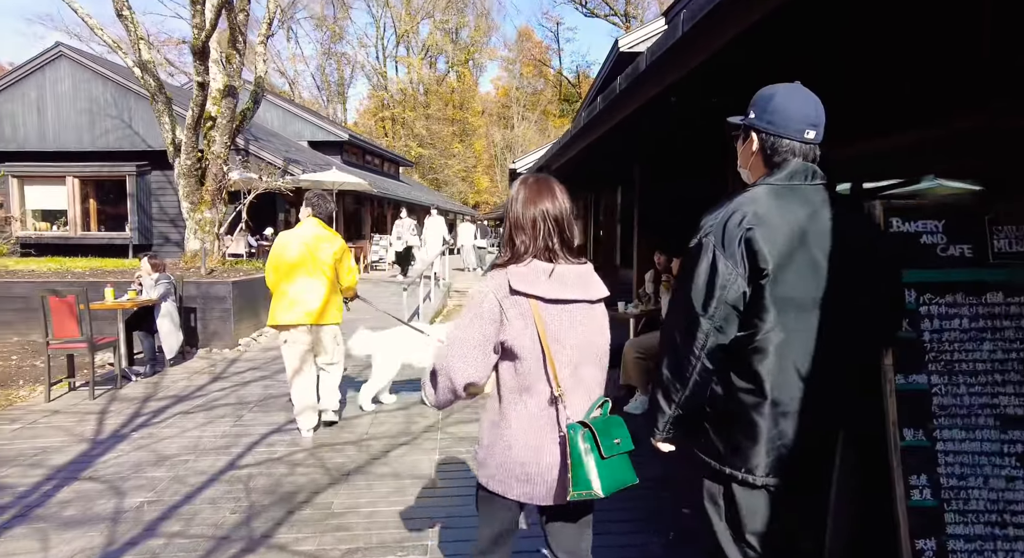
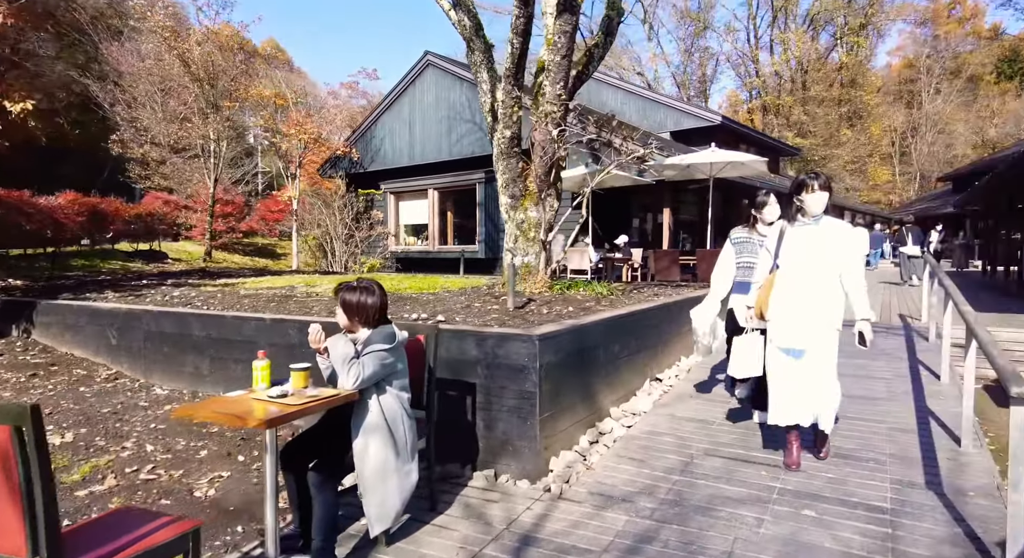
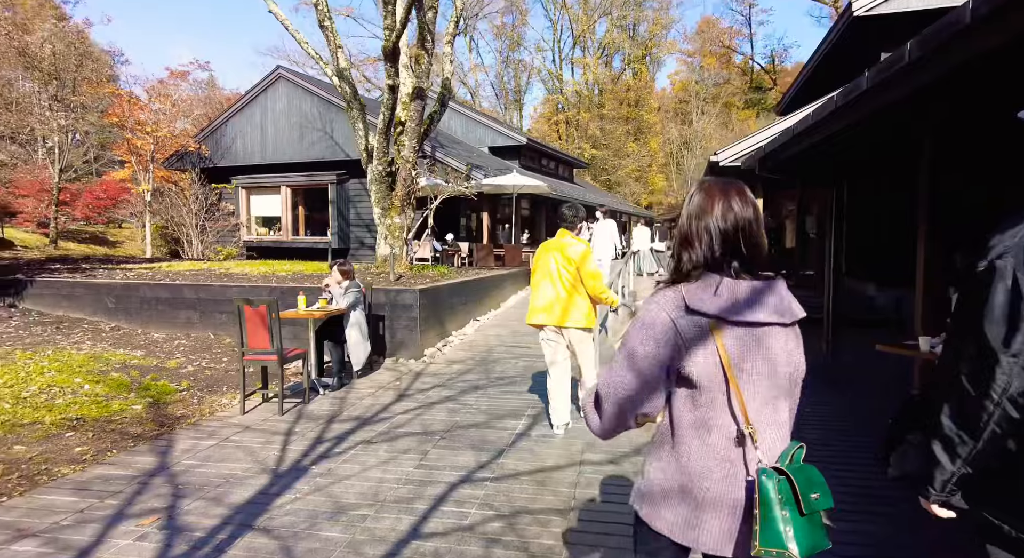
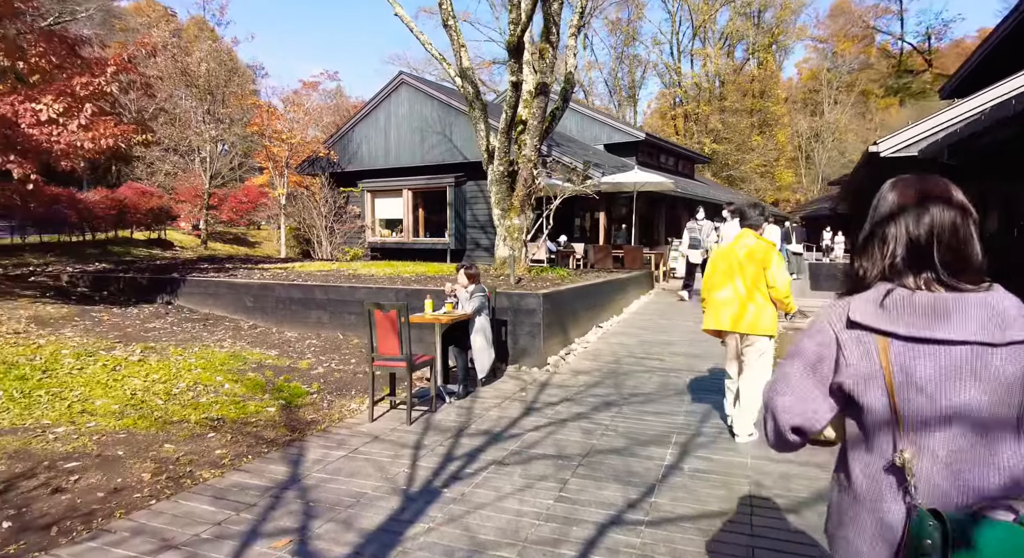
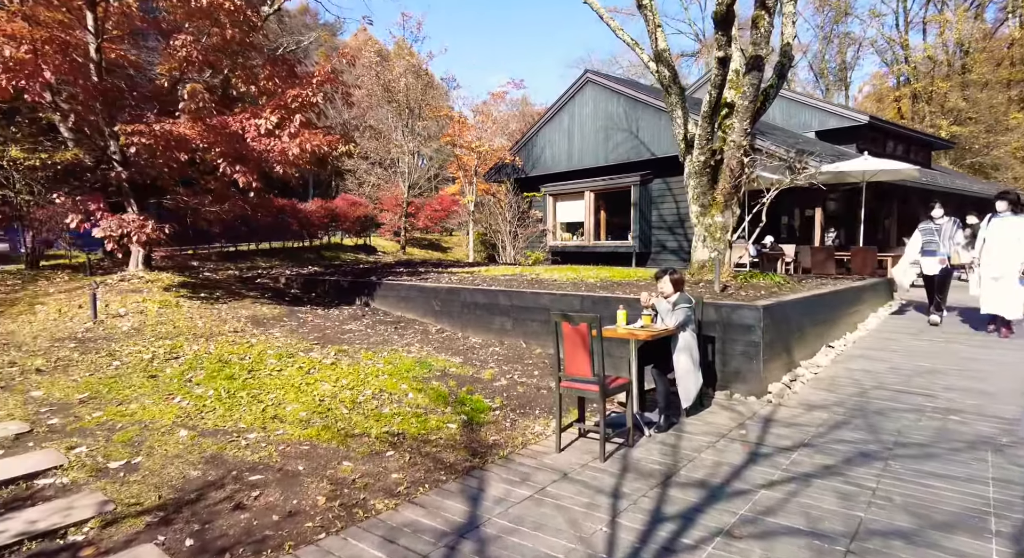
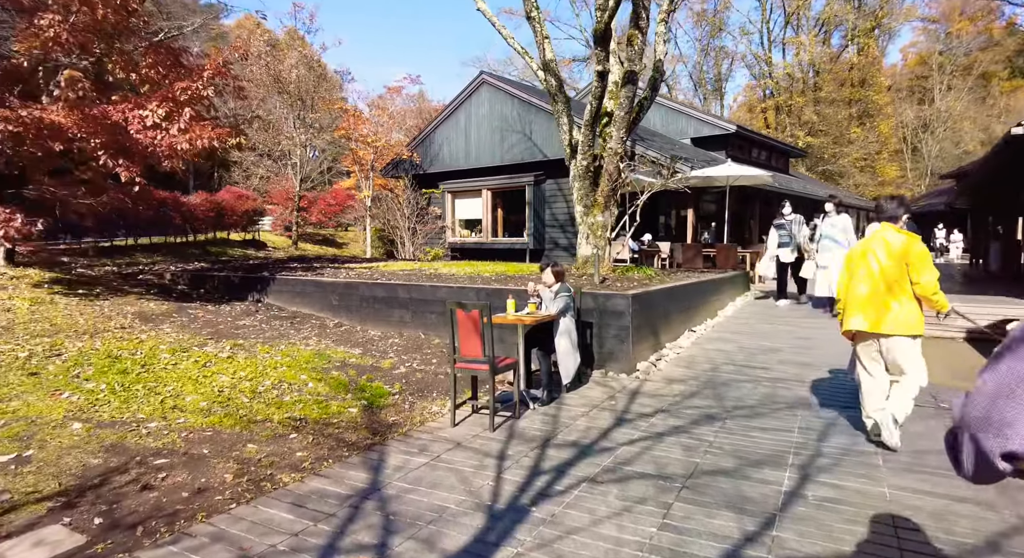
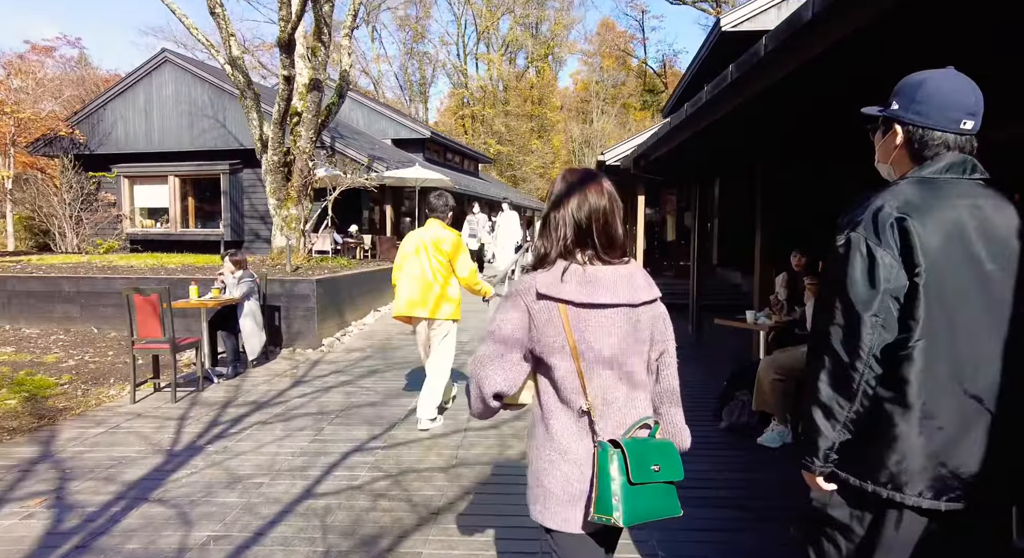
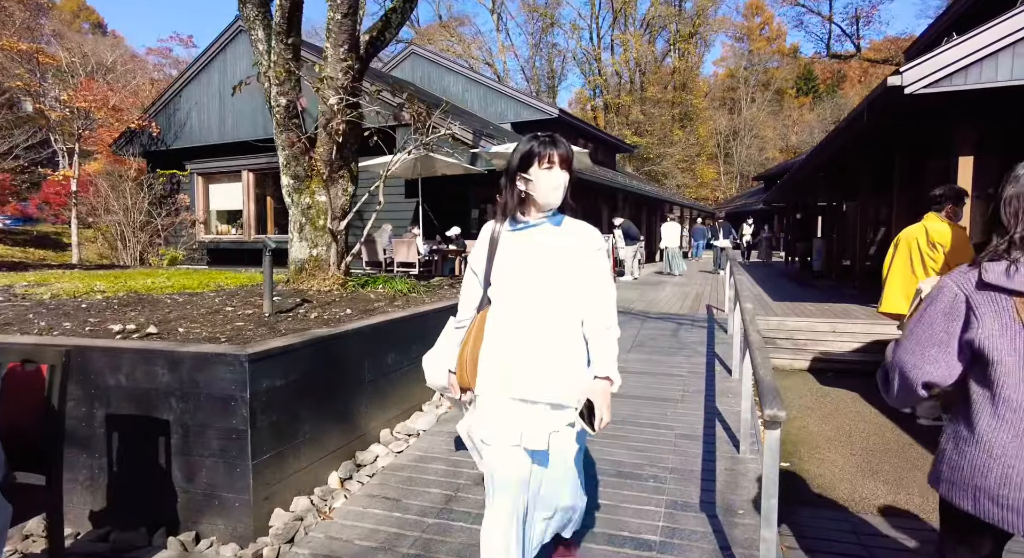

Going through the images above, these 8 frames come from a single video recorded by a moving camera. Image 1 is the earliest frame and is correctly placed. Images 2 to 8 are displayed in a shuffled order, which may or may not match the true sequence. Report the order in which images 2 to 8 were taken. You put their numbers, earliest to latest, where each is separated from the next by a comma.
7, 3, 4, 6, 5, 2, 8
